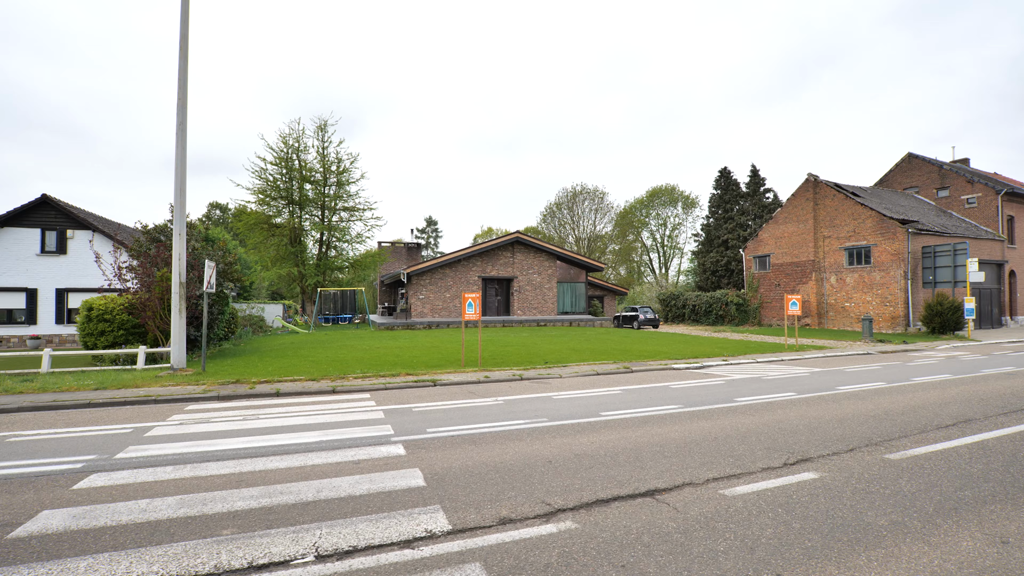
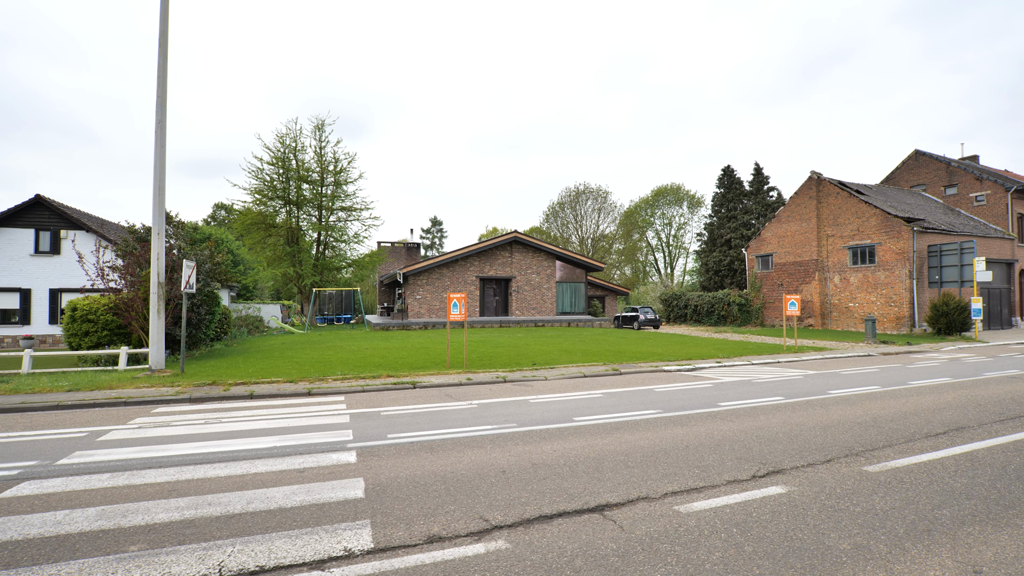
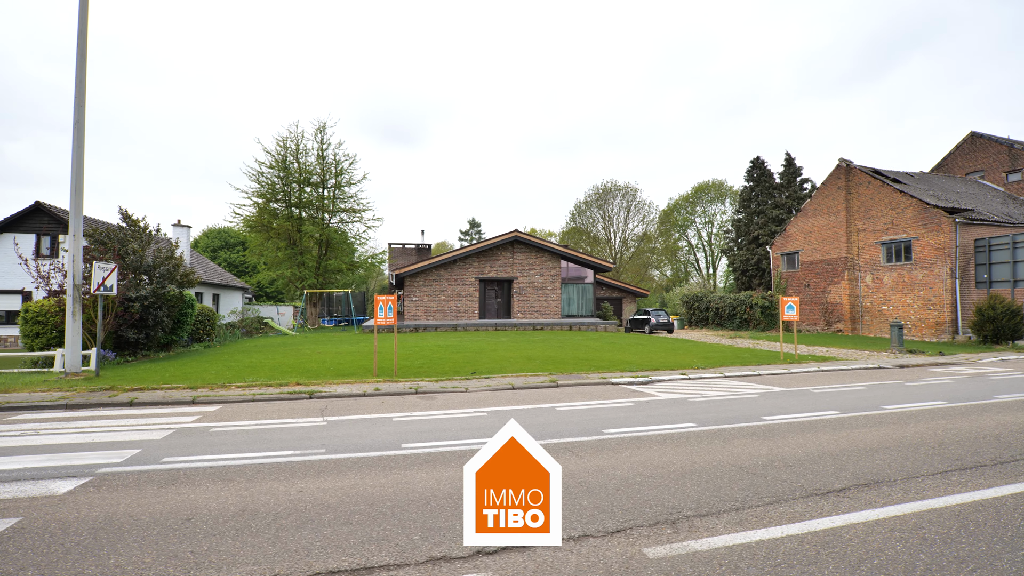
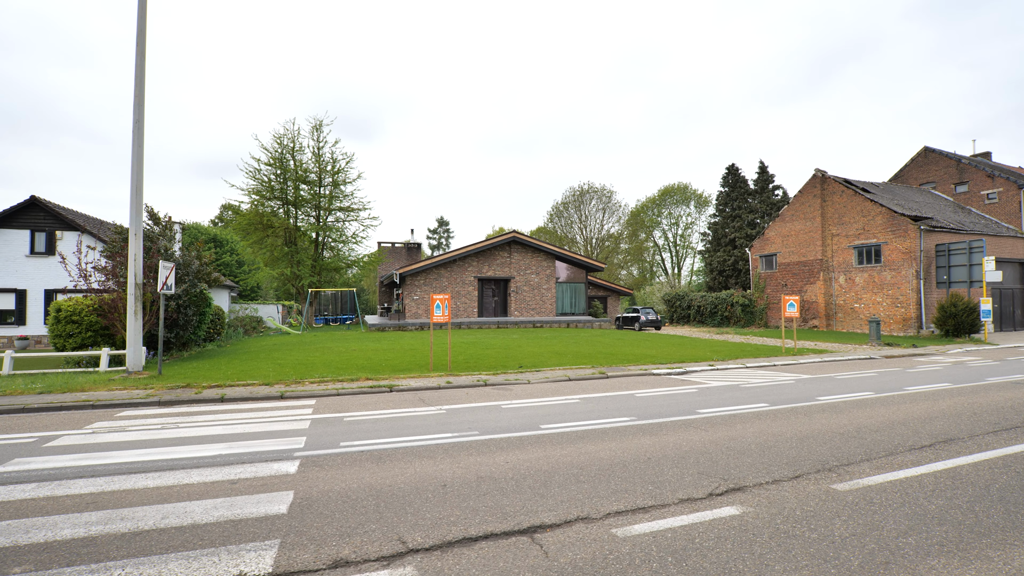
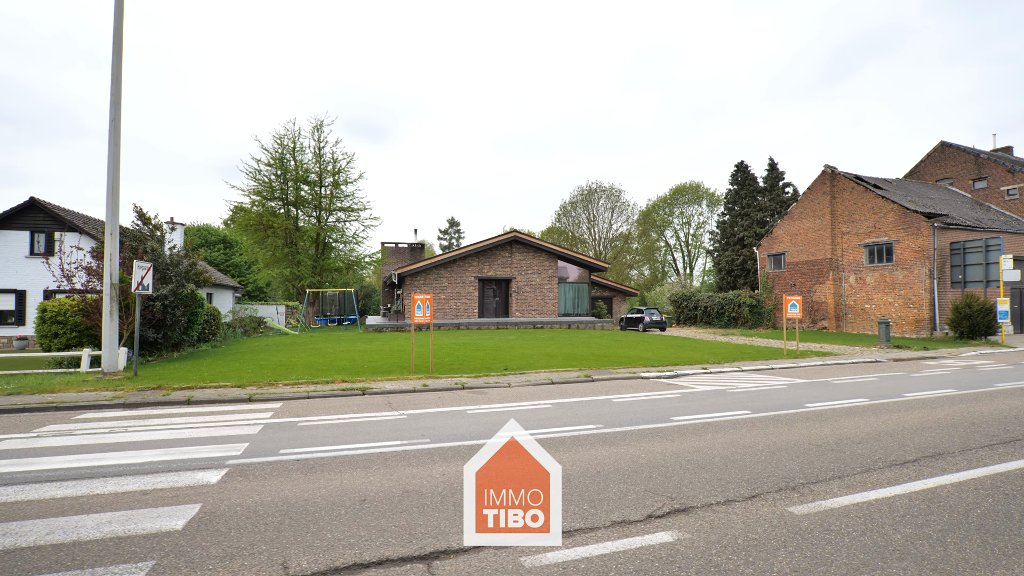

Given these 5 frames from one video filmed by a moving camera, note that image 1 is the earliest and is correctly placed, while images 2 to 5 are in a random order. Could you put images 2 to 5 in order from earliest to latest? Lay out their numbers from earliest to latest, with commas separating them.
2, 4, 5, 3
